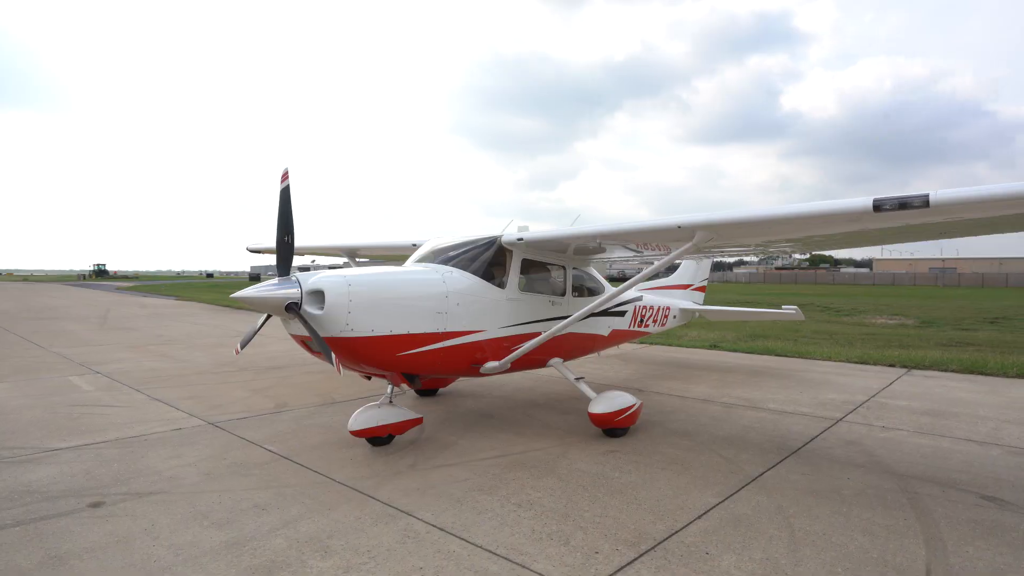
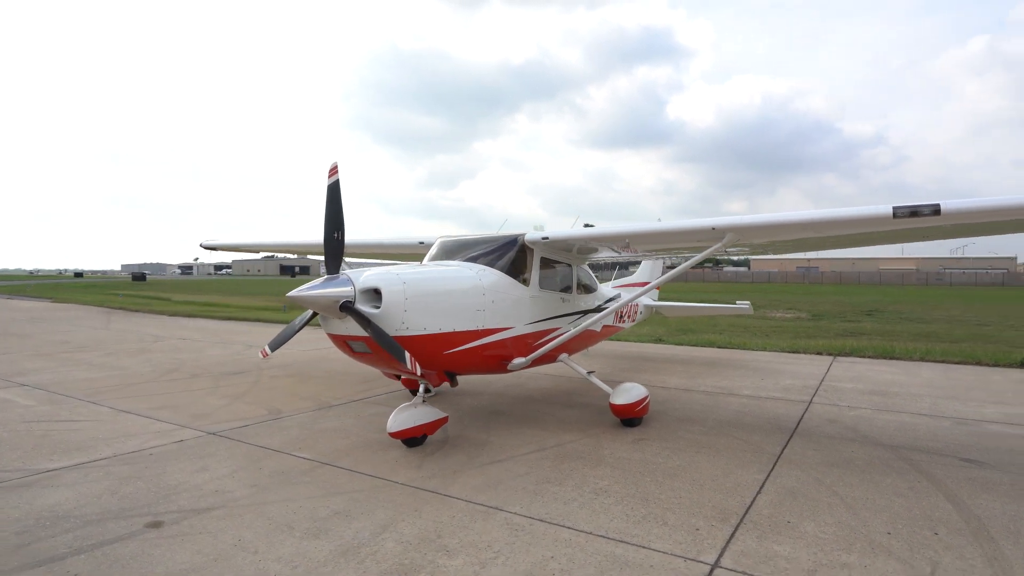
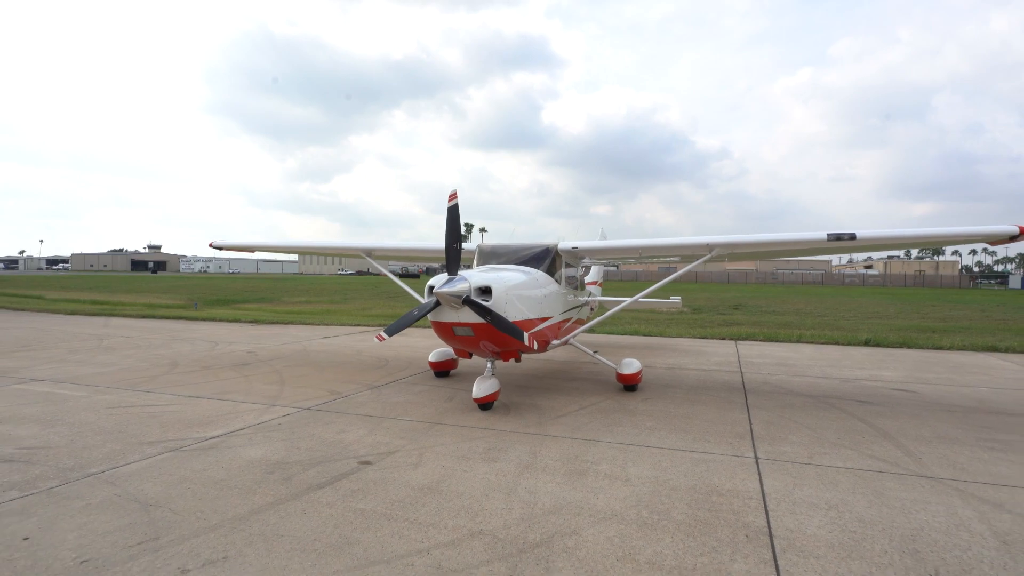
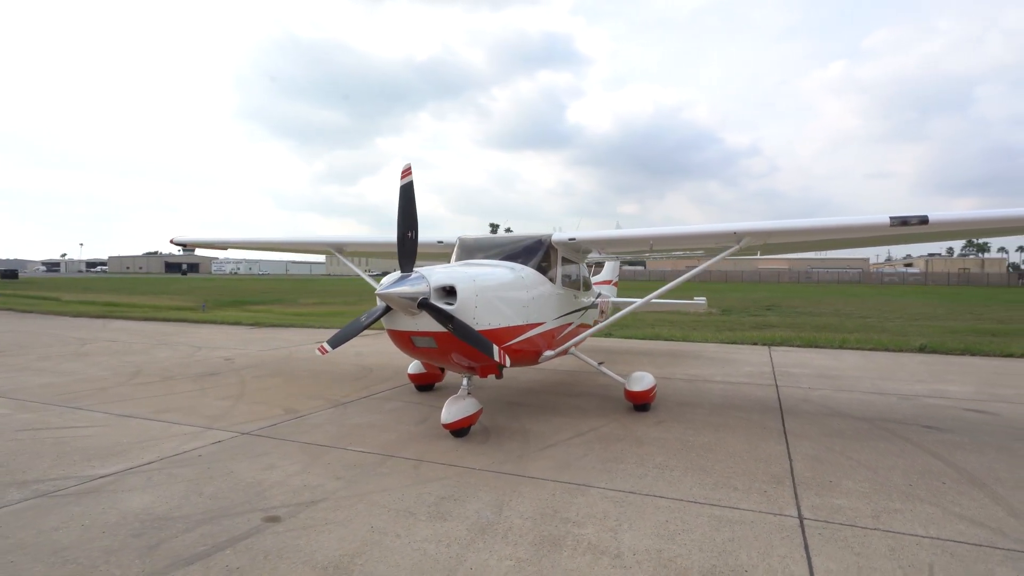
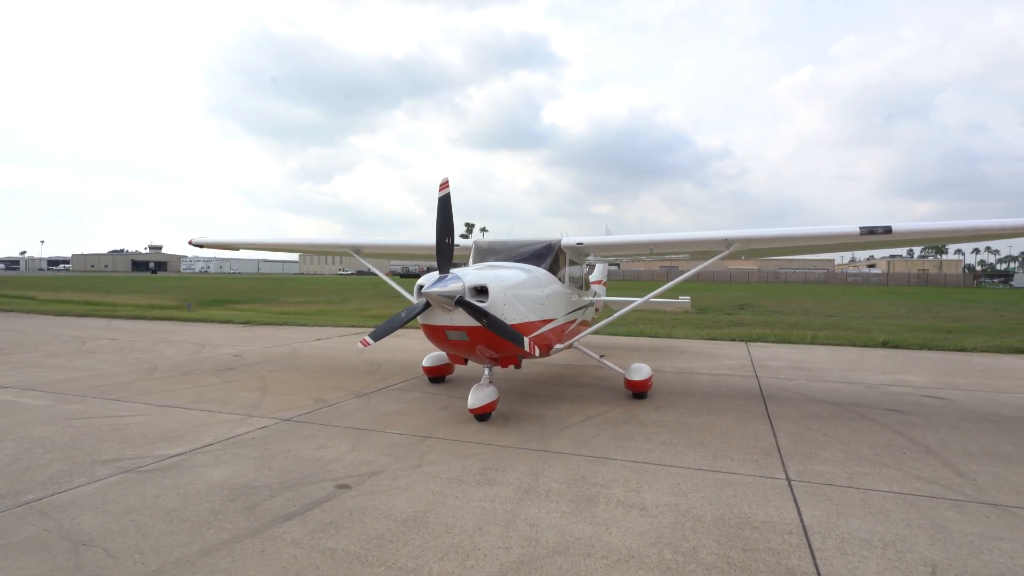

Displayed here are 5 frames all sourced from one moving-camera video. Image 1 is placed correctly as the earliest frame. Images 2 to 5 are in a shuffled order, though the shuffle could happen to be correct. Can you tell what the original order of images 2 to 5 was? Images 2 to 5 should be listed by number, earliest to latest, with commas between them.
2, 4, 5, 3
